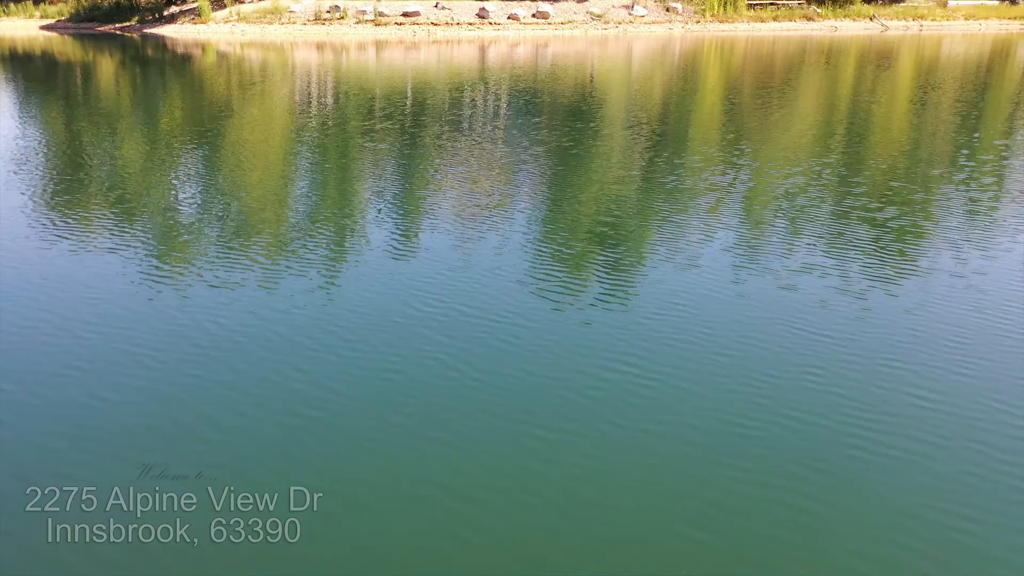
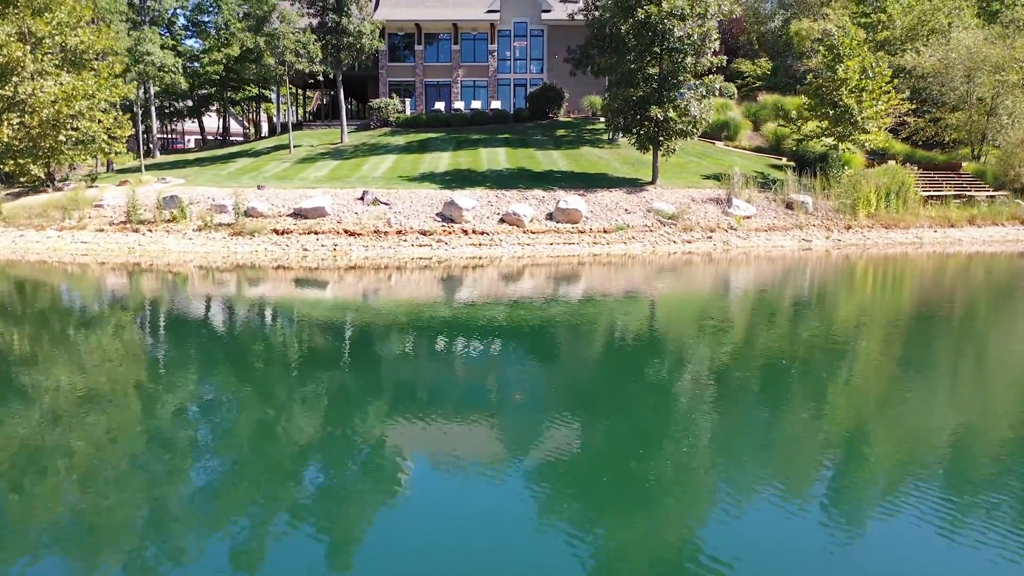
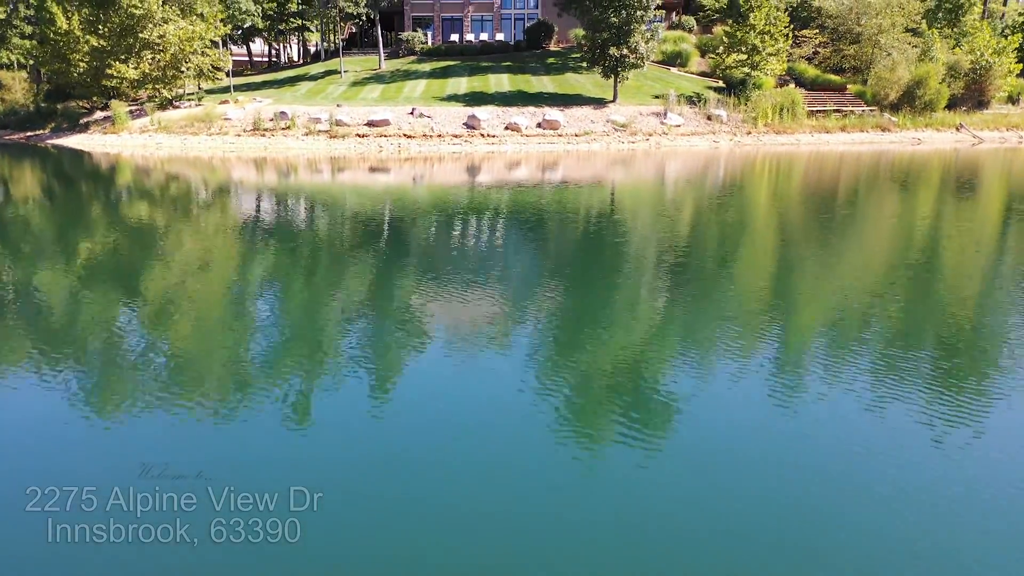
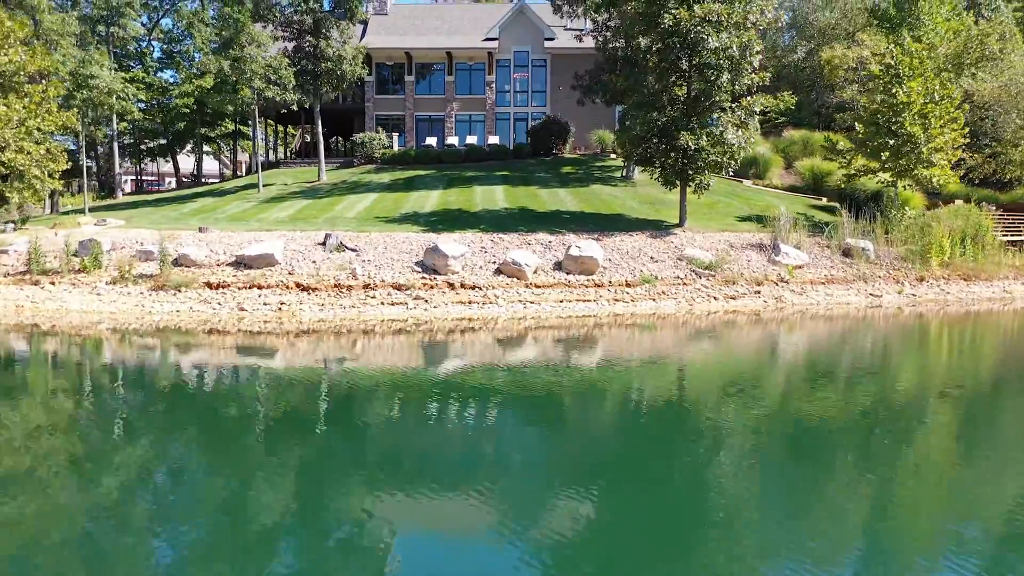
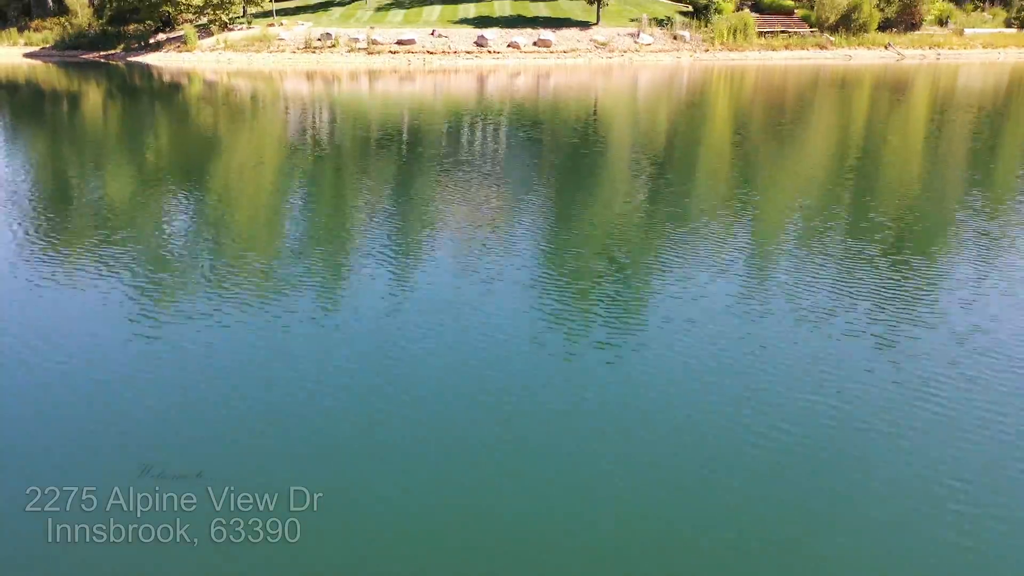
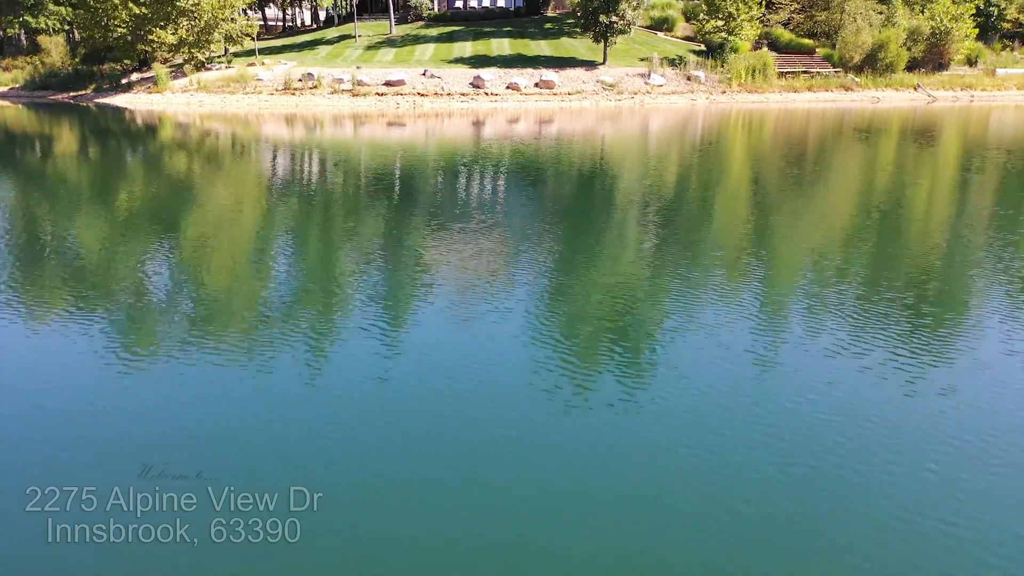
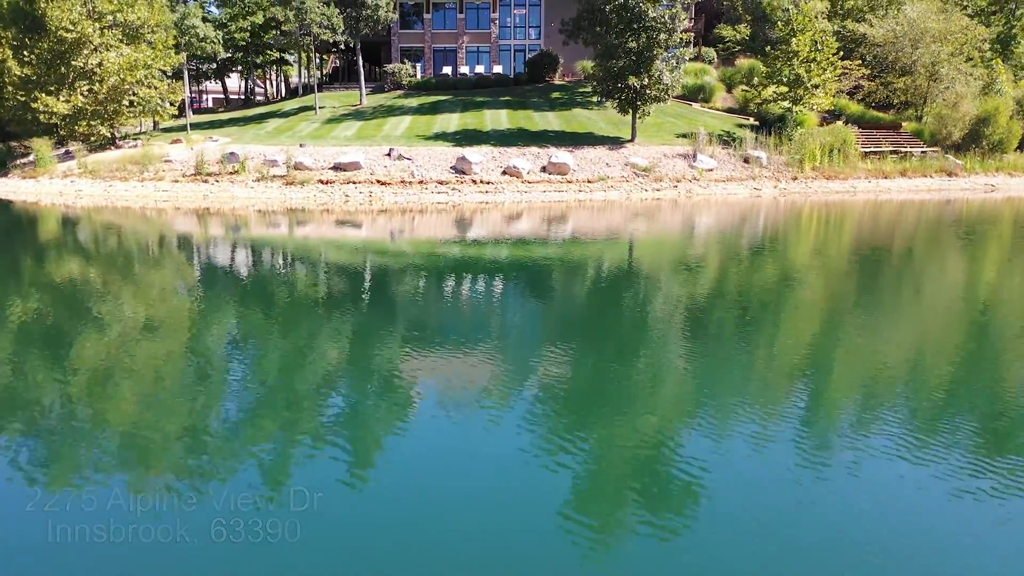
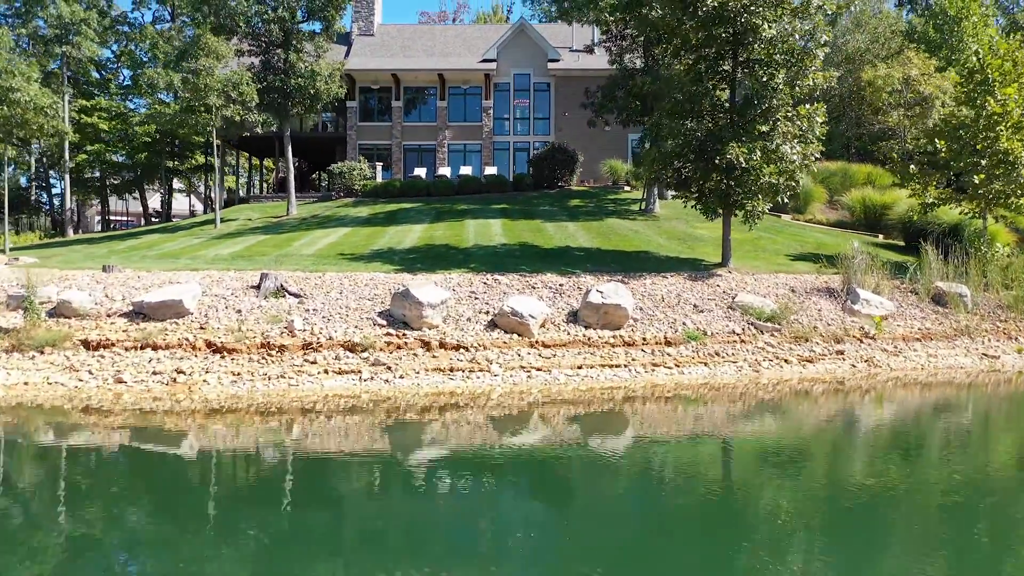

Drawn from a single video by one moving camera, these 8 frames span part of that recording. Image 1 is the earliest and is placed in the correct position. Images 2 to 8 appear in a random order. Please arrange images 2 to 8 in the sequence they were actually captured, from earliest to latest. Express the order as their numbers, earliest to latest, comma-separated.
5, 6, 3, 7, 2, 4, 8
